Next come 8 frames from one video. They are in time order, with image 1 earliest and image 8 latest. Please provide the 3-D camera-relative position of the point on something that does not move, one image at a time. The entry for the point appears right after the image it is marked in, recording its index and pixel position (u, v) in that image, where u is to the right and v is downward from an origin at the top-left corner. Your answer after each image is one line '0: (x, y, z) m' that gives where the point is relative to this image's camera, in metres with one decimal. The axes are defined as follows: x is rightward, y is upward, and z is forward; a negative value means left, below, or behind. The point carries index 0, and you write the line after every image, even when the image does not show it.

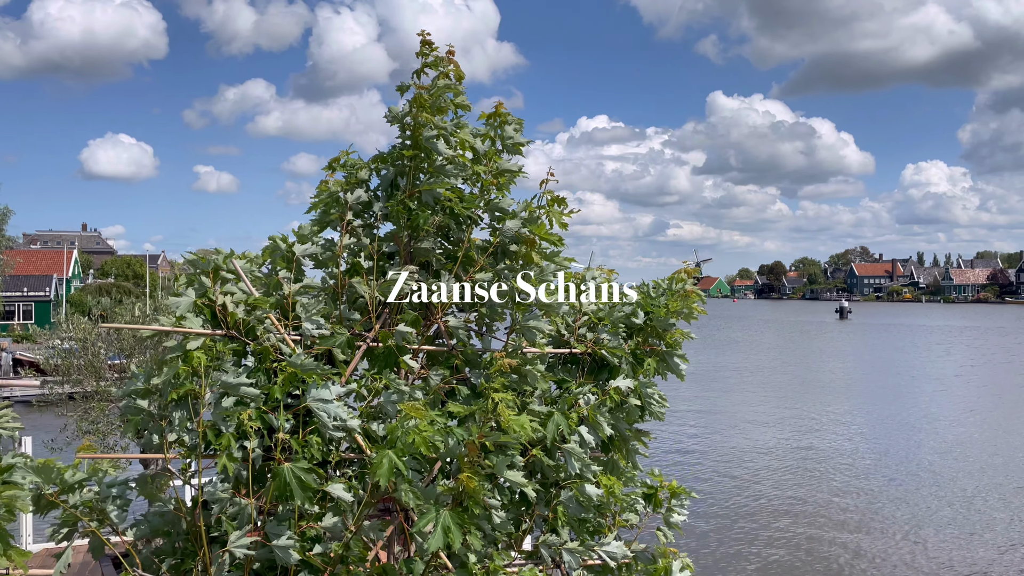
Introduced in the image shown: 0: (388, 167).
0: (-0.4, +0.4, +2.6) m
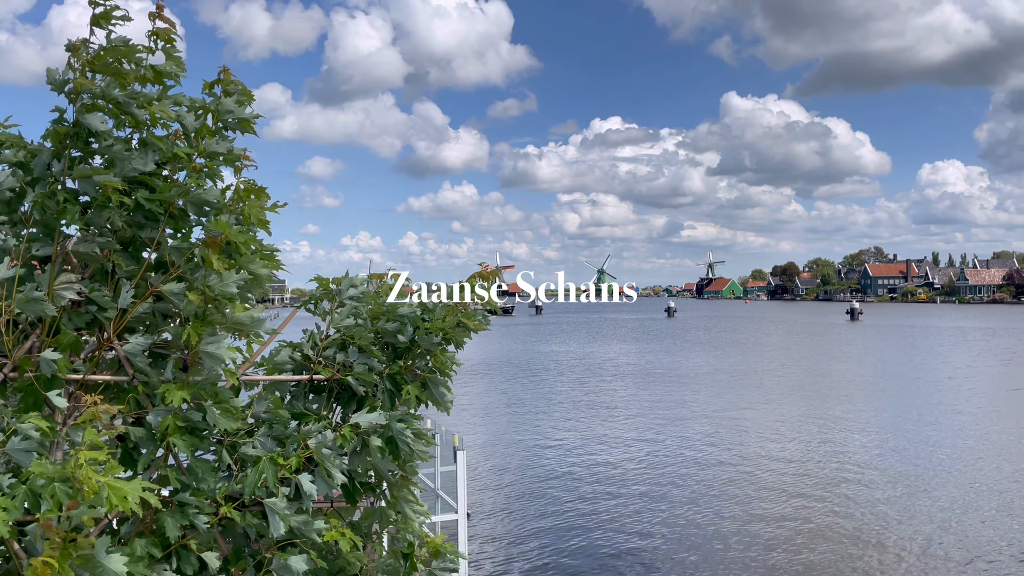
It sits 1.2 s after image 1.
0: (-1.2, +0.4, +2.1) m
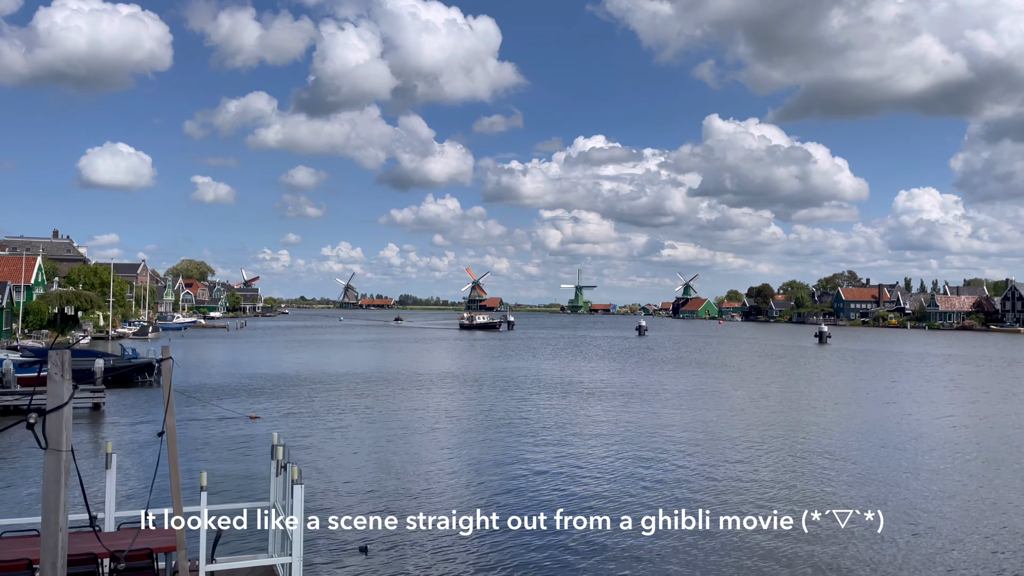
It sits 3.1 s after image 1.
0: (-2.5, +0.4, +1.1) m
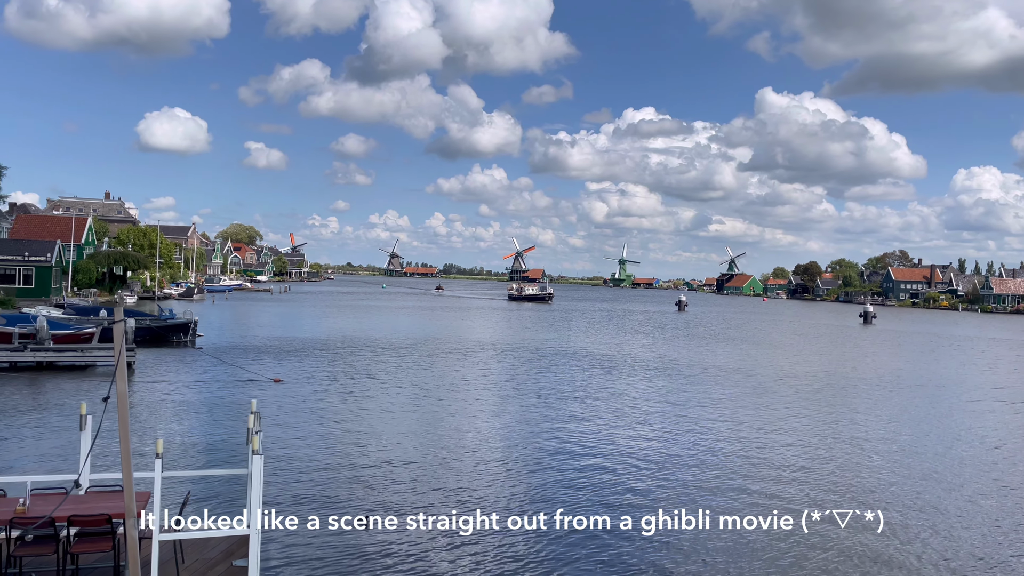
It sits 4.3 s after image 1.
0: (-3.0, +0.5, +0.8) m
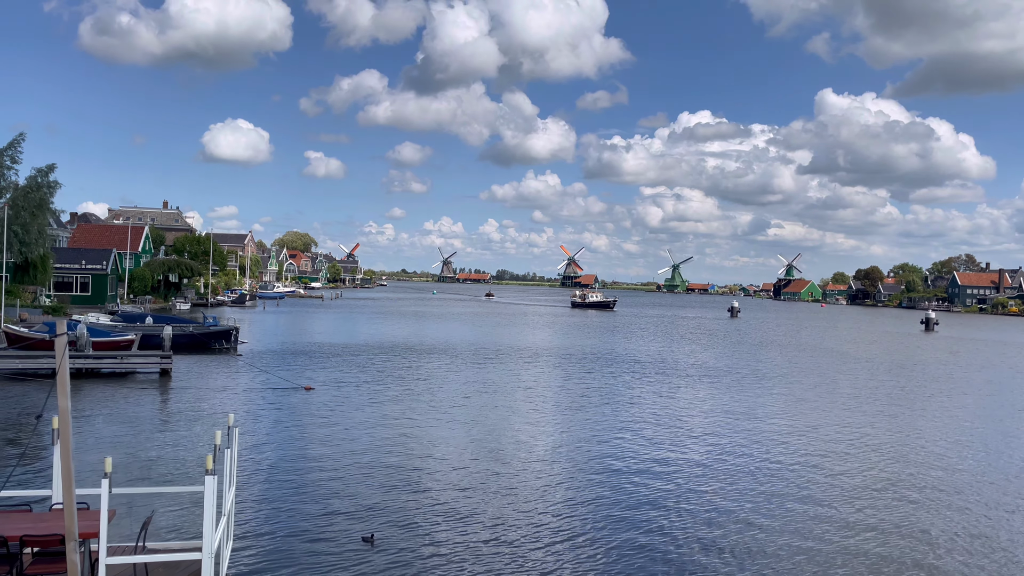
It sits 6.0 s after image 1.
0: (-3.8, +0.5, +0.4) m
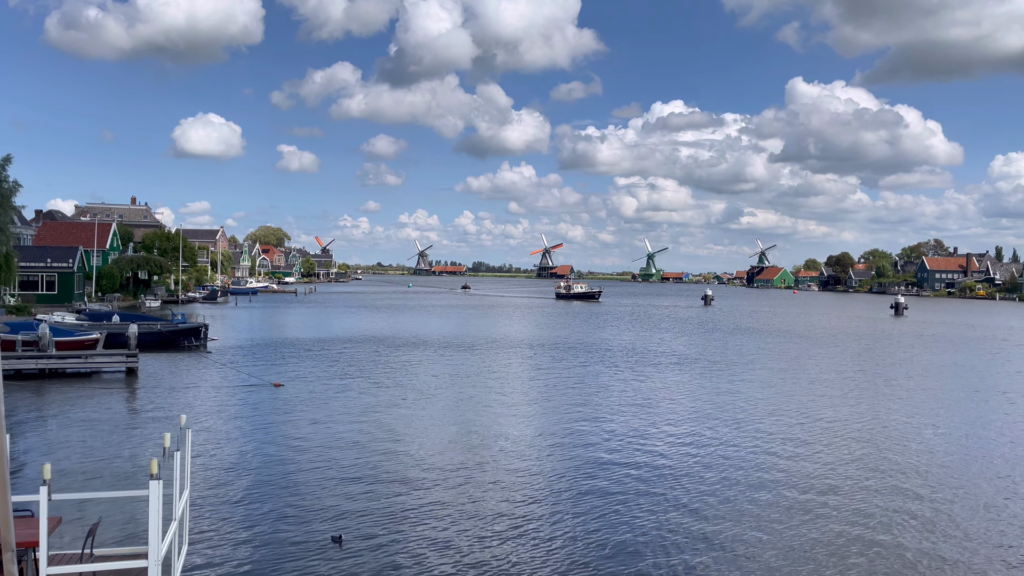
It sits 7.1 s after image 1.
0: (-4.0, +0.4, +0.2) m
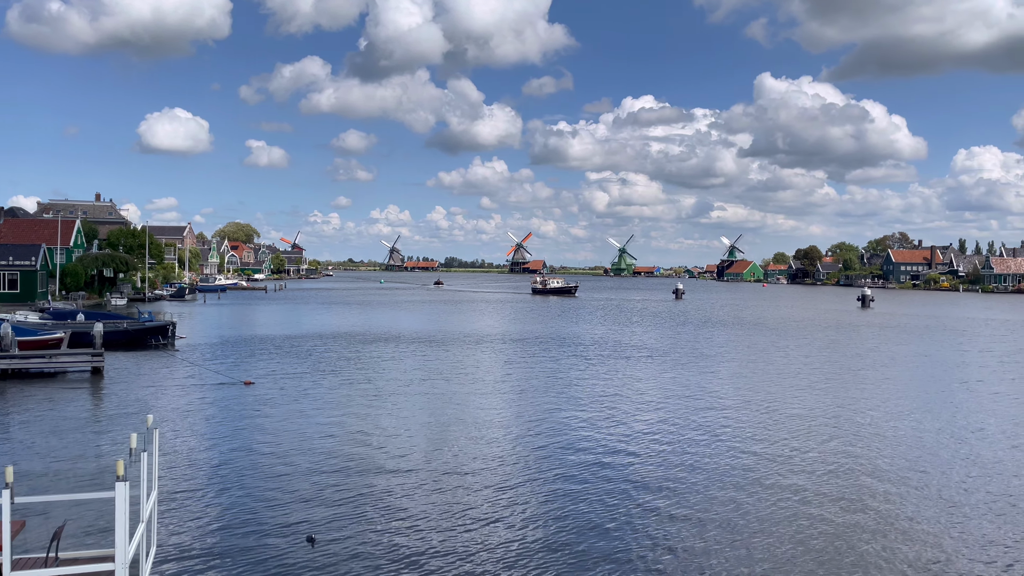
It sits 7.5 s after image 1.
0: (-4.0, +0.4, 0.0) m
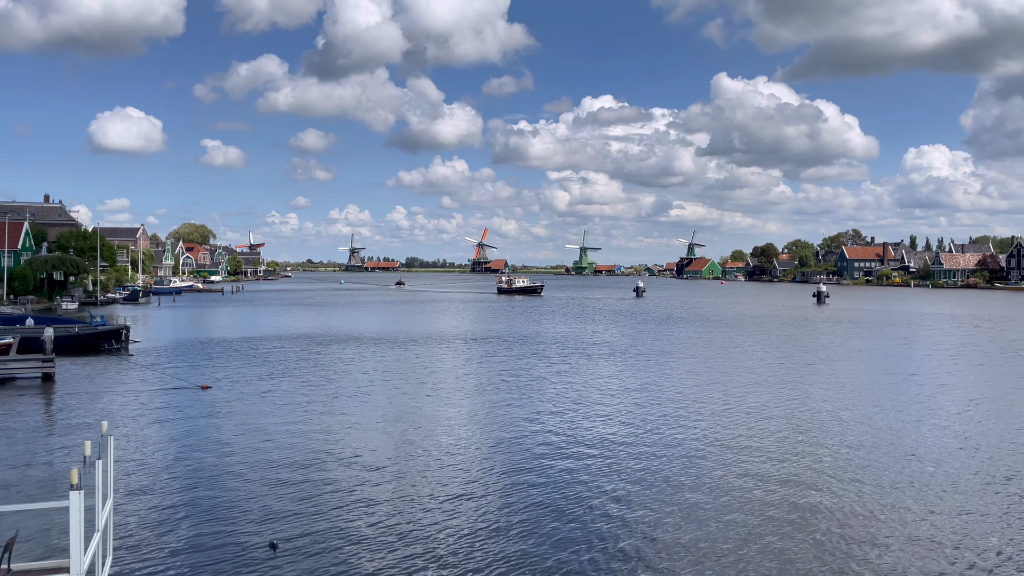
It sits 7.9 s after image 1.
0: (-4.0, +0.3, -0.2) m
